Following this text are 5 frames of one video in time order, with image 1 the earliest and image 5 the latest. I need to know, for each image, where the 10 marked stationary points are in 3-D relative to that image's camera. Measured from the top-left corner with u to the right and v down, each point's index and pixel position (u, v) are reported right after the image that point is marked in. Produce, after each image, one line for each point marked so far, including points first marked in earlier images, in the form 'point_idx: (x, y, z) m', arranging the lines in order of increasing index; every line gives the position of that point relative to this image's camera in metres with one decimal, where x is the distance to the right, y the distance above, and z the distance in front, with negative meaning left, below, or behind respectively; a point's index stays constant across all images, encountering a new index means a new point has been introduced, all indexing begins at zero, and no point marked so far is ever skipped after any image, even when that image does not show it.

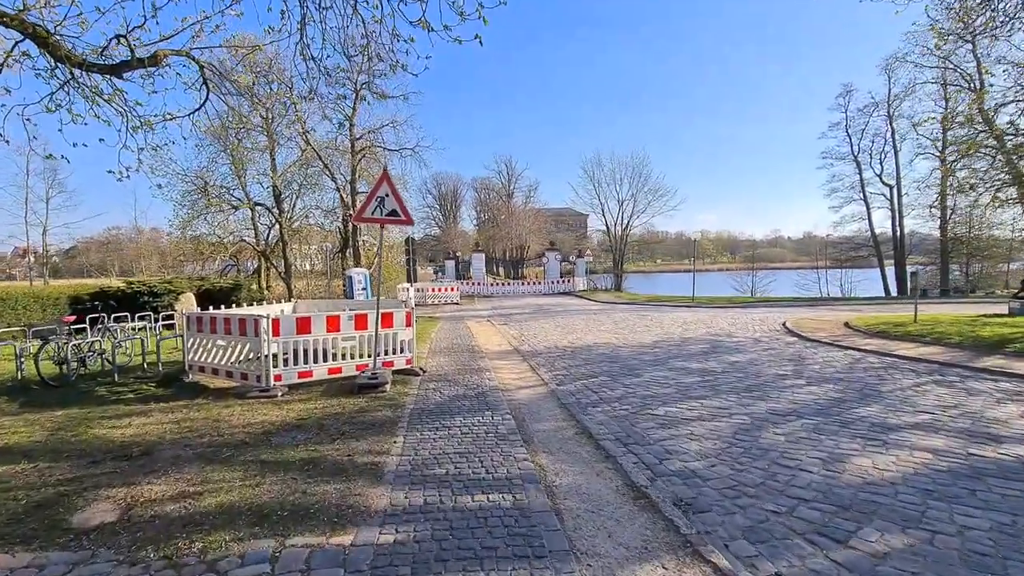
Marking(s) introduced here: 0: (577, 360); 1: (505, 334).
0: (+1.3, -1.5, +10.3) m
1: (-0.3, -1.4, +15.1) m
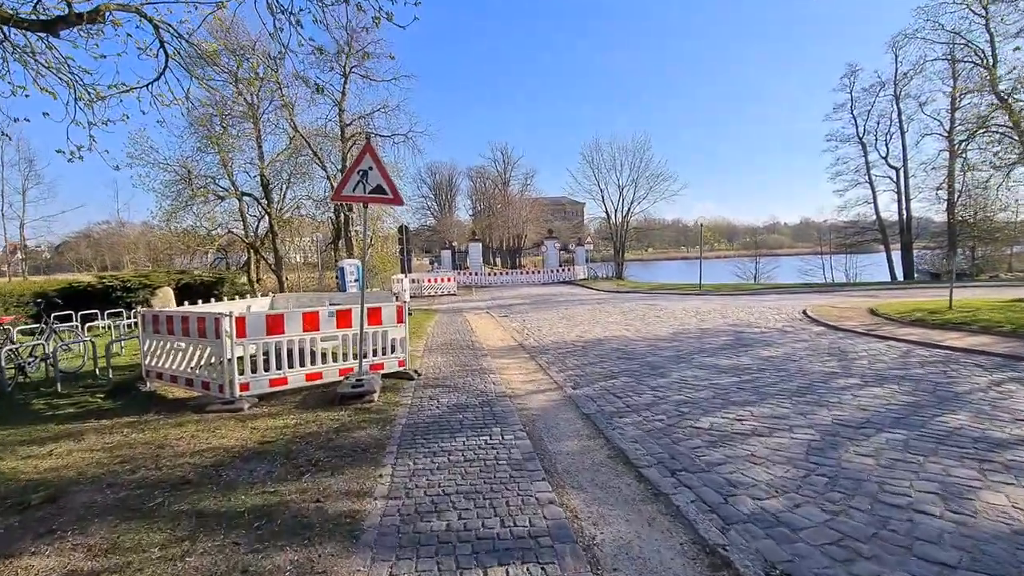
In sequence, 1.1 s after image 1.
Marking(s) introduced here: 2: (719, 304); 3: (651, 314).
0: (+1.5, -1.3, +9.2) m
1: (-0.2, -1.1, +14.0) m
2: (+7.9, -0.6, +19.3) m
3: (+4.6, -0.9, +16.4) m
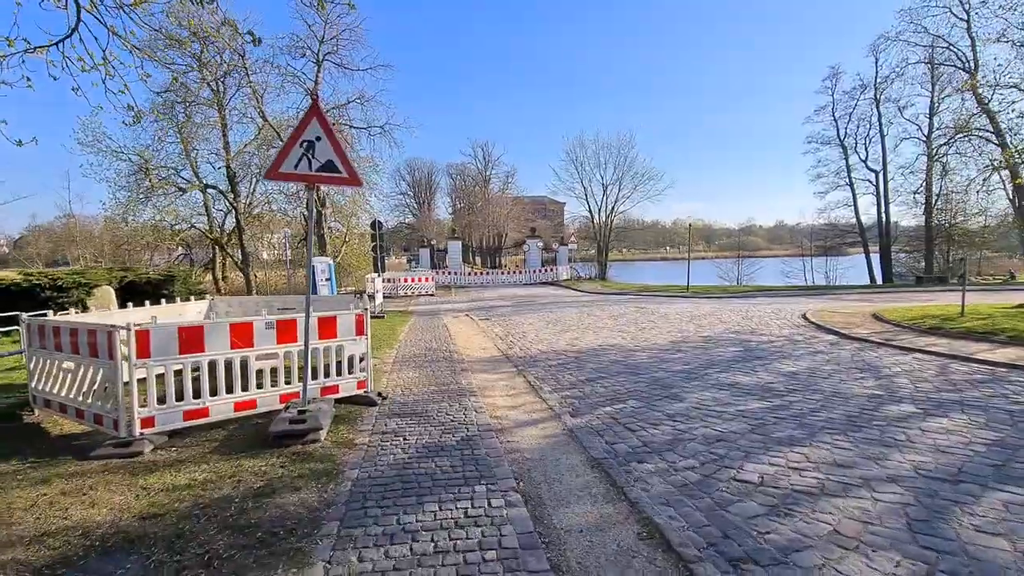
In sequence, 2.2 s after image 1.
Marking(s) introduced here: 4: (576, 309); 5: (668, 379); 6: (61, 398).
0: (+1.2, -1.4, +8.0) m
1: (-0.6, -1.2, +12.7) m
2: (+7.3, -0.7, +18.3) m
3: (+4.0, -1.0, +15.2) m
4: (+2.5, -0.8, +19.6) m
5: (+2.3, -1.3, +7.4) m
6: (-4.7, -1.1, +5.2) m
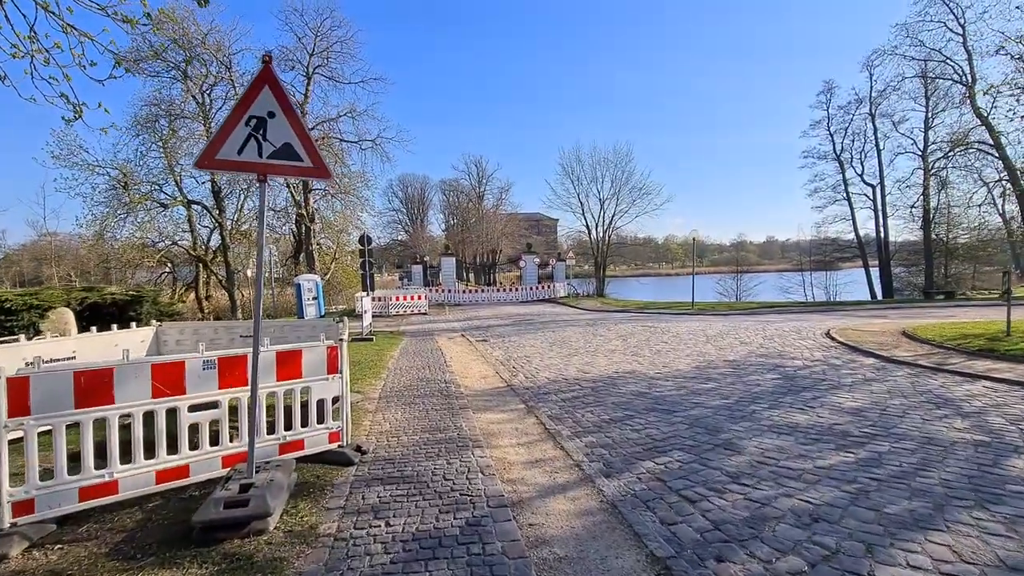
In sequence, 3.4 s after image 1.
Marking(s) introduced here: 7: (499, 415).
0: (+1.3, -1.6, +6.7) m
1: (-0.6, -1.6, +11.4) m
2: (+7.2, -1.3, +17.1) m
3: (+4.0, -1.5, +14.0) m
4: (+2.5, -1.5, +18.4) m
5: (+2.4, -1.6, +6.1) m
6: (-4.5, -1.4, +3.8) m
7: (-0.2, -1.7, +6.5) m
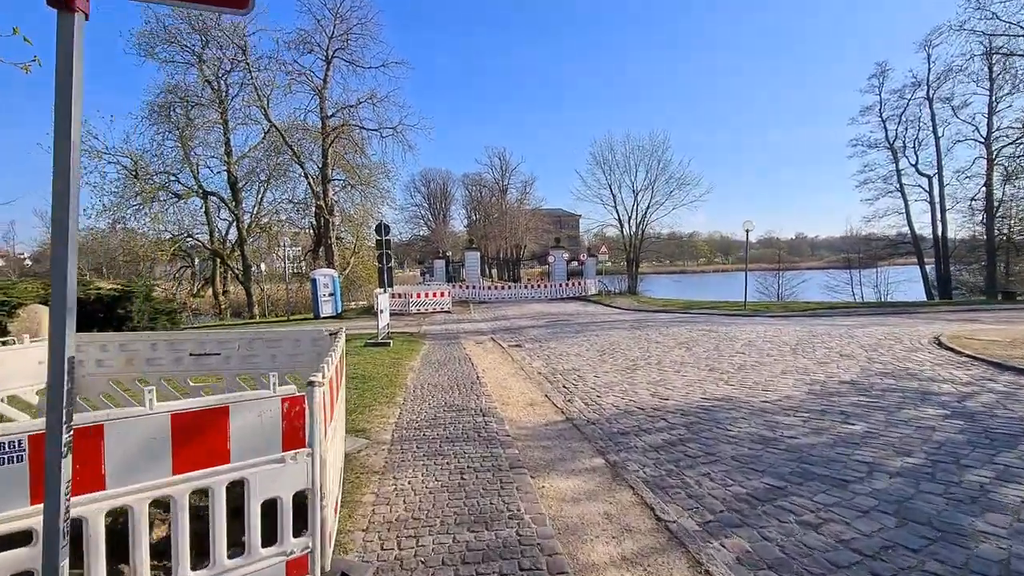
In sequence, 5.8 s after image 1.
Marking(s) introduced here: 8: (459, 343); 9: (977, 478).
0: (+2.0, -1.6, +4.4) m
1: (+0.3, -1.6, +9.1) m
2: (+8.4, -1.3, +14.5) m
3: (+5.0, -1.4, +11.5) m
4: (+3.6, -1.4, +16.0) m
5: (+3.1, -1.6, +3.8) m
6: (-4.0, -1.3, +1.7) m
7: (+0.5, -1.6, +4.3) m
8: (-1.5, -1.5, +13.8) m
9: (+3.9, -1.6, +4.2) m
